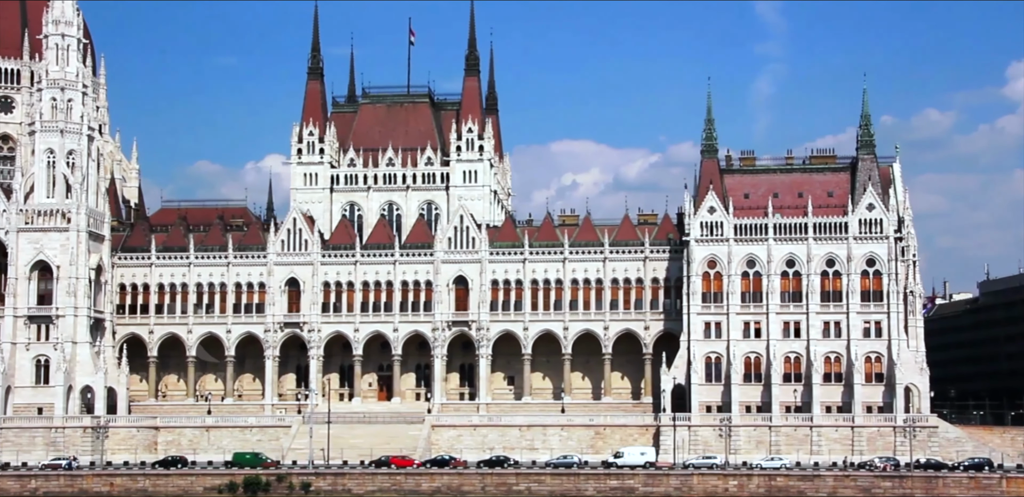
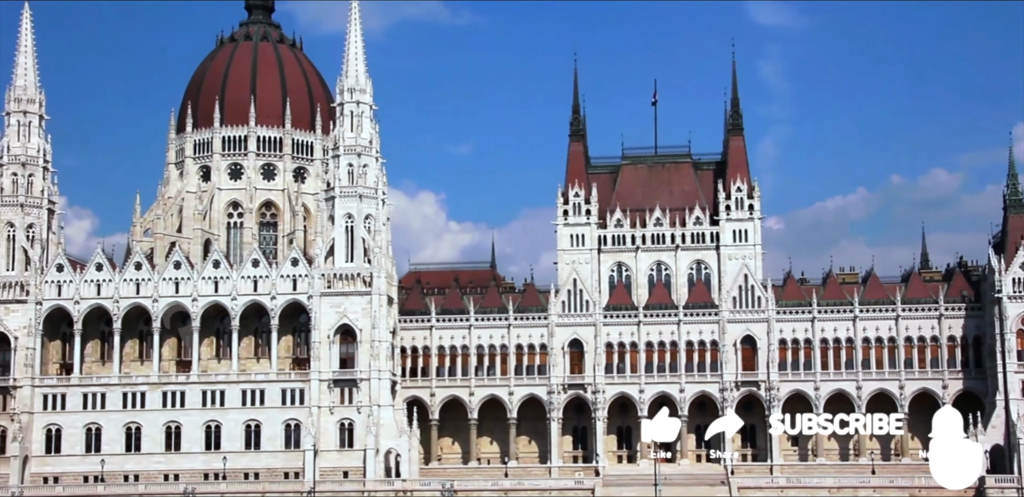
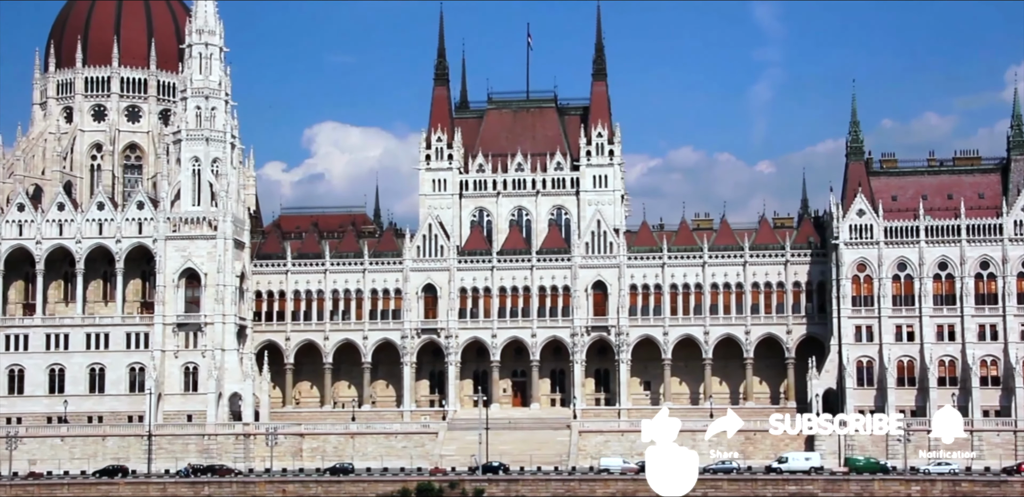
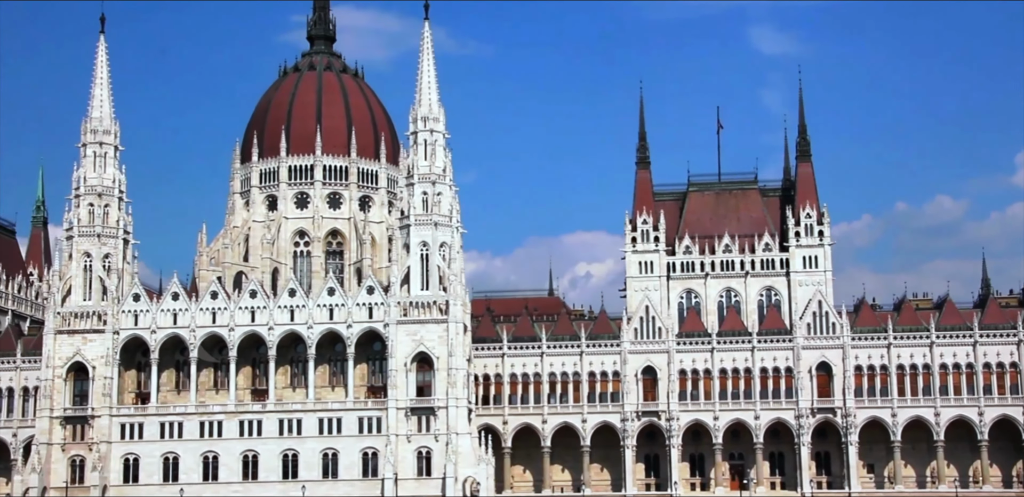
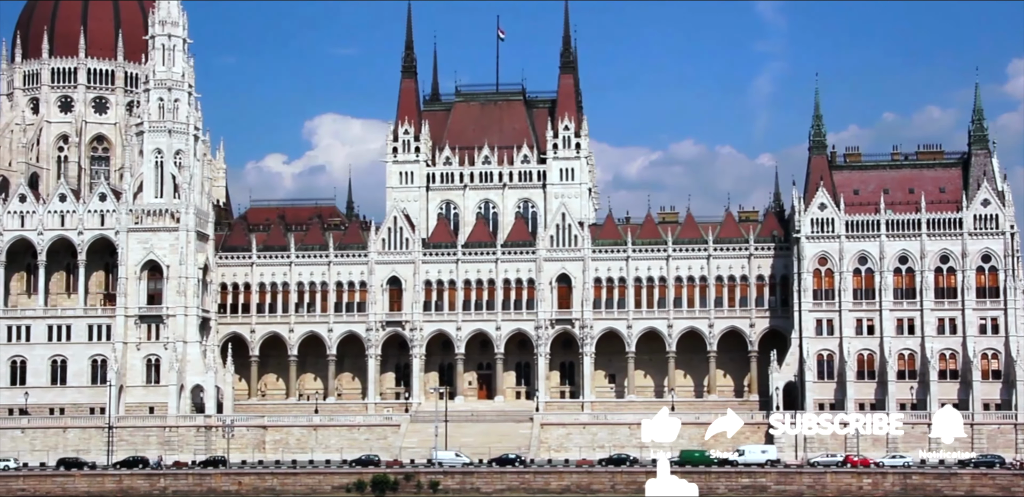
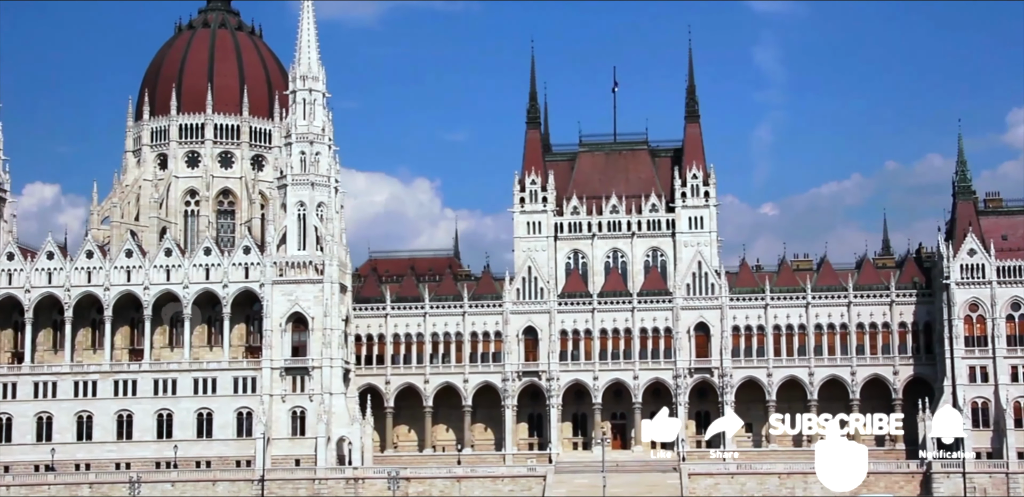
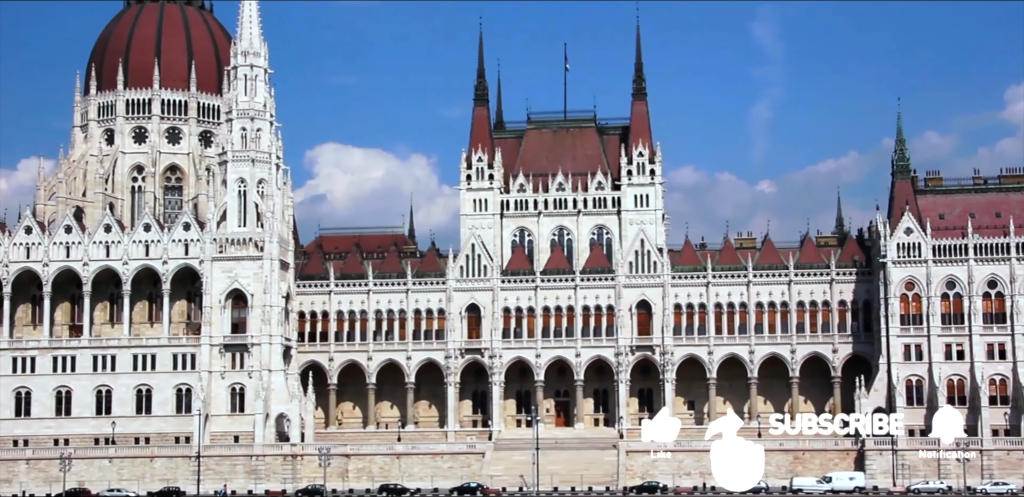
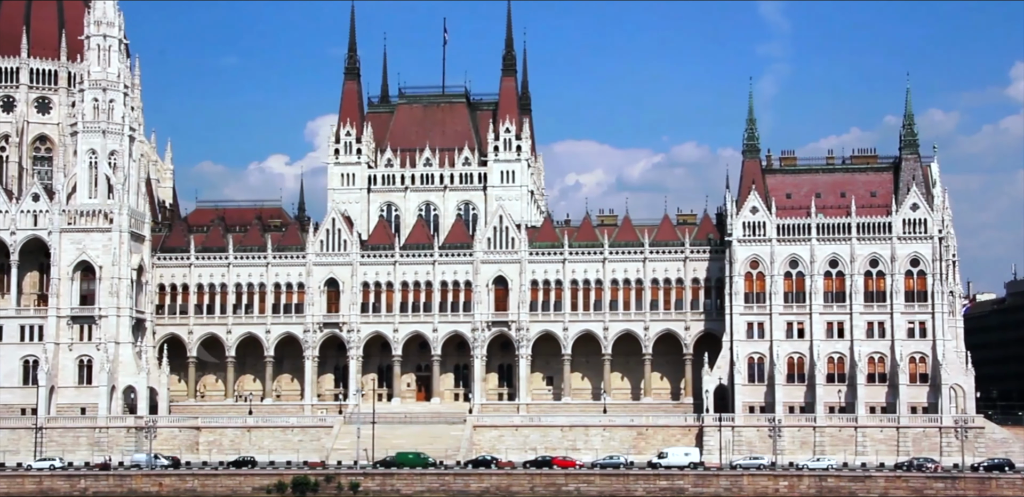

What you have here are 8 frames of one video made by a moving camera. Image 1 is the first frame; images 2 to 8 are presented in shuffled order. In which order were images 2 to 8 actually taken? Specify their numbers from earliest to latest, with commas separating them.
8, 5, 3, 7, 6, 2, 4
